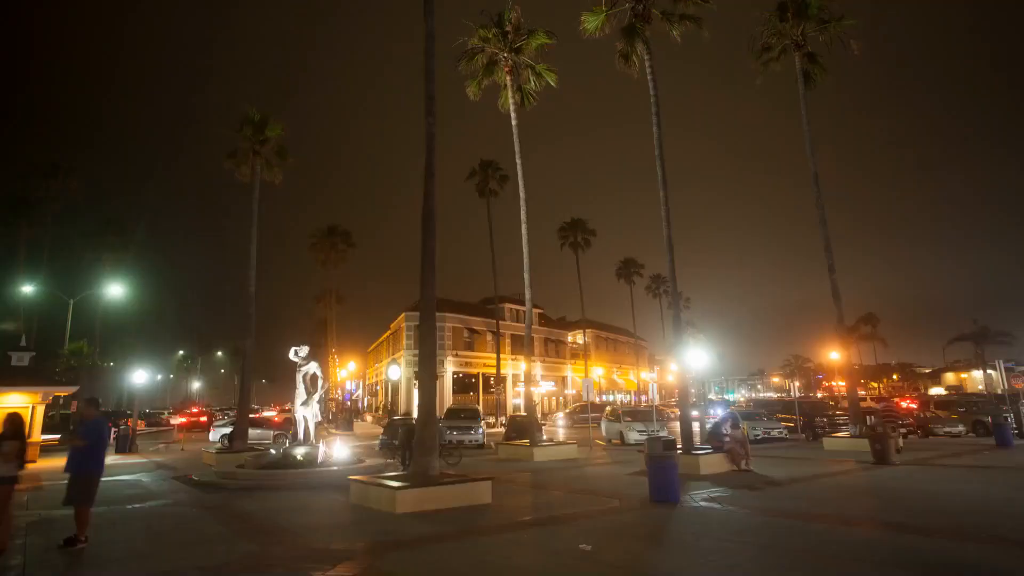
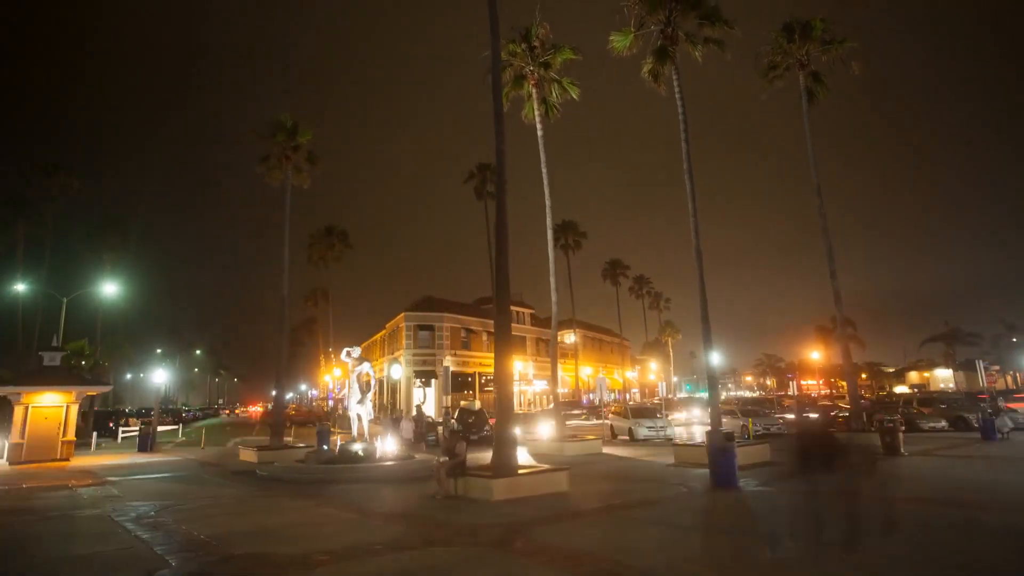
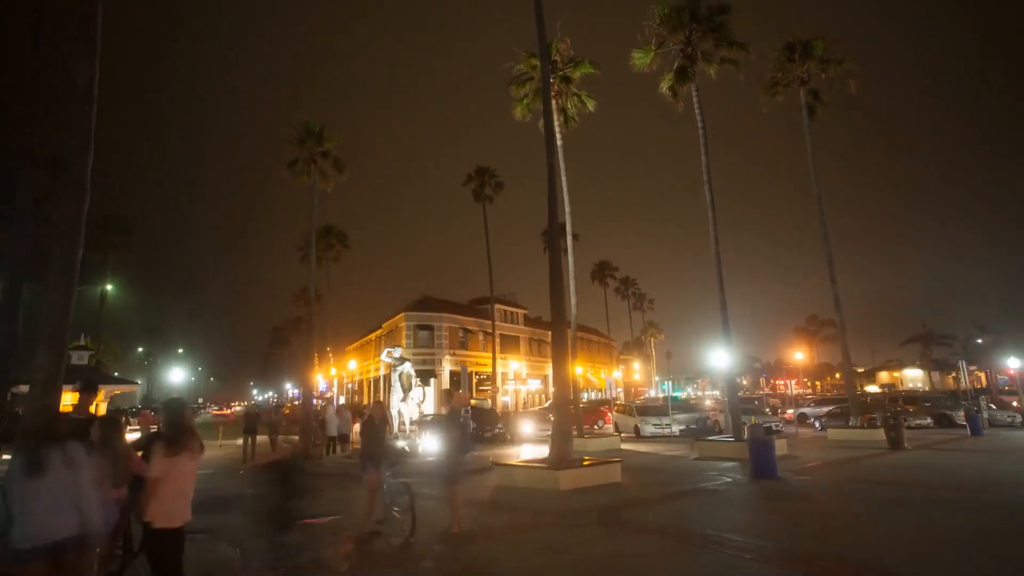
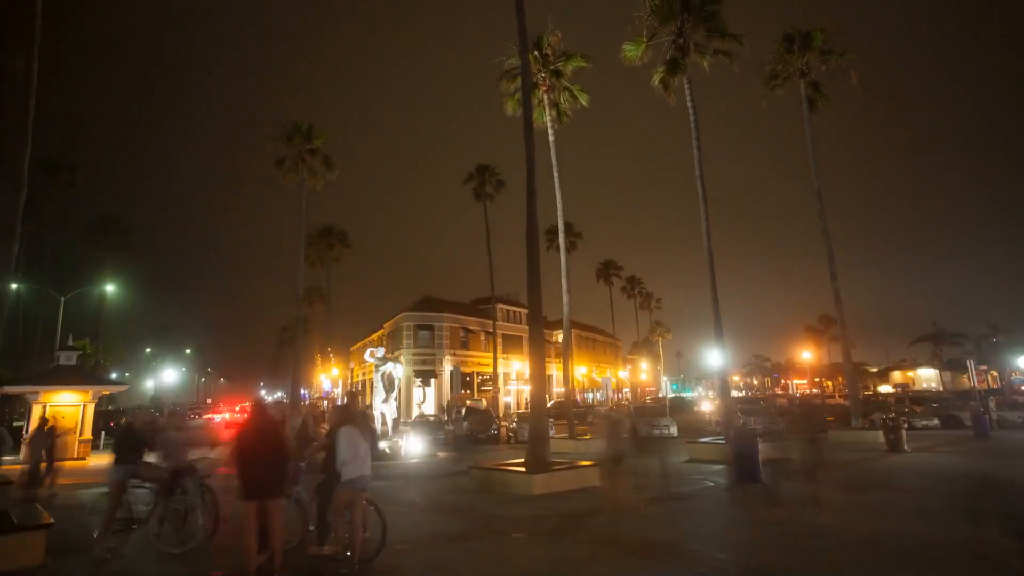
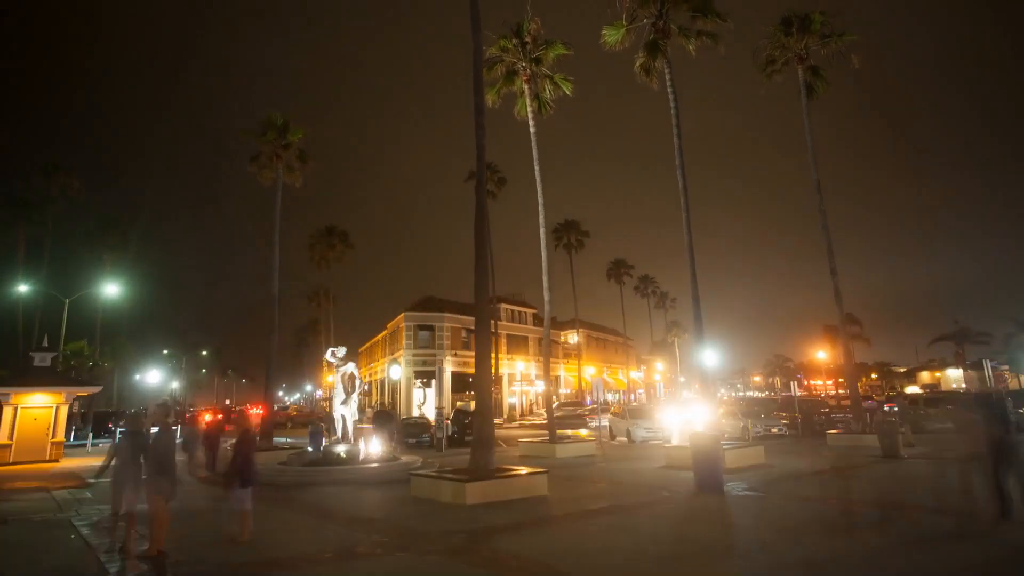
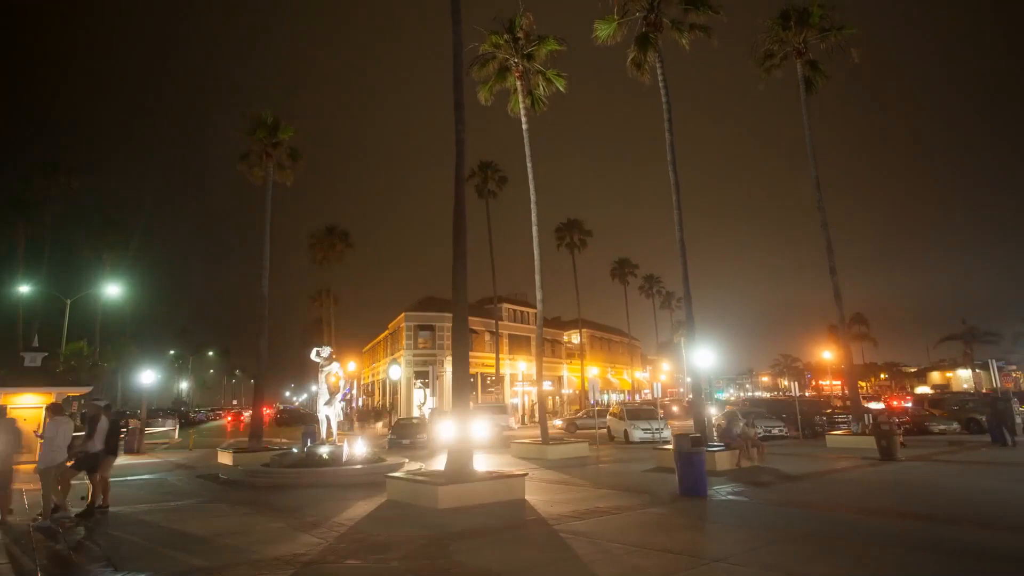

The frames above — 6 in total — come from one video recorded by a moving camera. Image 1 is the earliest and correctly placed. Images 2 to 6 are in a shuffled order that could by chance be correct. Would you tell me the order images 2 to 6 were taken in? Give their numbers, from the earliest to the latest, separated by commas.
6, 5, 2, 4, 3
